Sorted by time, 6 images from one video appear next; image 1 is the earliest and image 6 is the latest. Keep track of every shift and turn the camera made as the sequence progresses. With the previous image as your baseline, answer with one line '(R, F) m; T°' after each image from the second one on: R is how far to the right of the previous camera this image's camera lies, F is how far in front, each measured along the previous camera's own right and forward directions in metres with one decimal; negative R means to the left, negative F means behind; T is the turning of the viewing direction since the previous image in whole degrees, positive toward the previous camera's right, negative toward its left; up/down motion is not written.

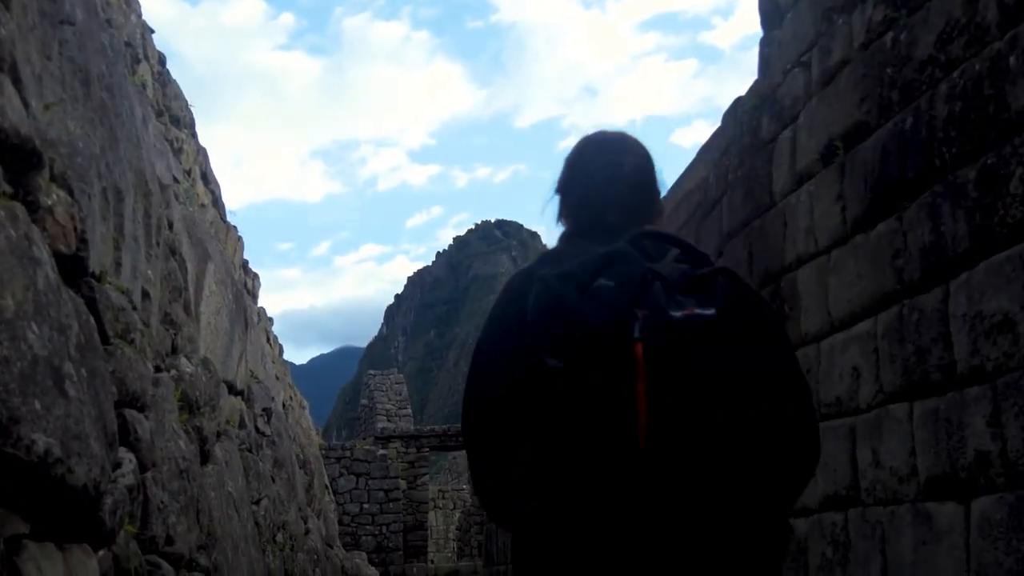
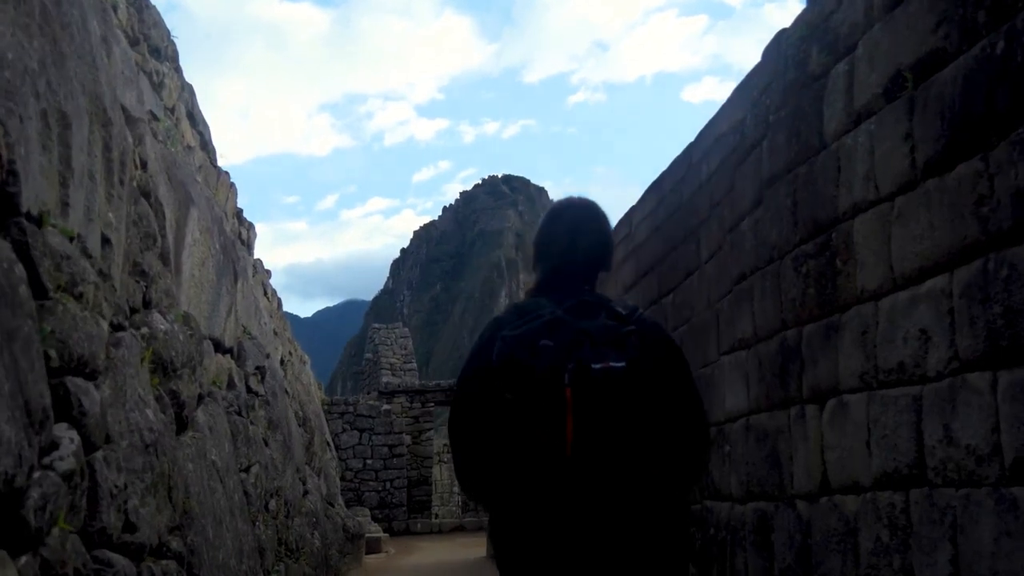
(0.0, +0.4) m; 0°
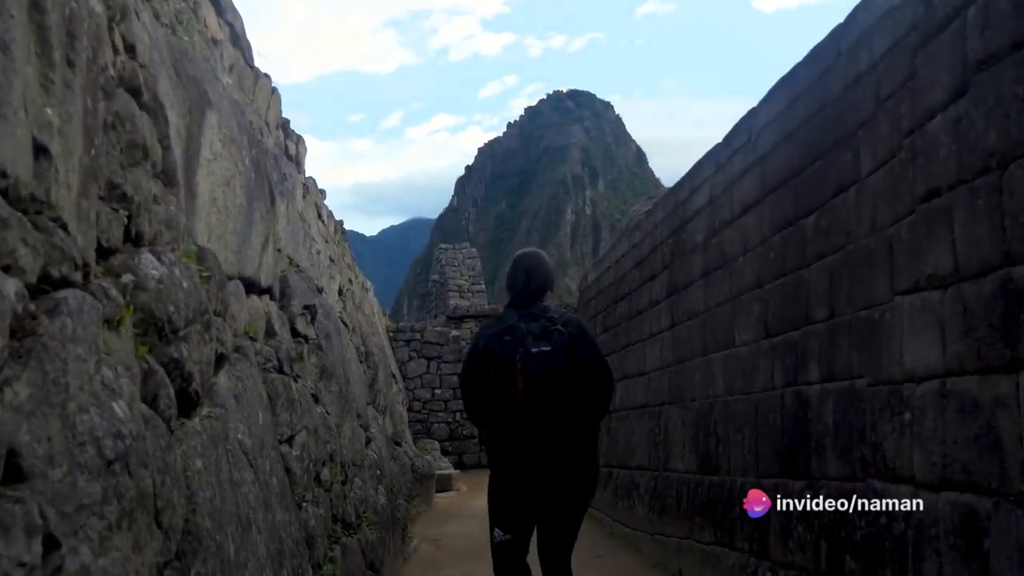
(-0.1, +1.0) m; -3°
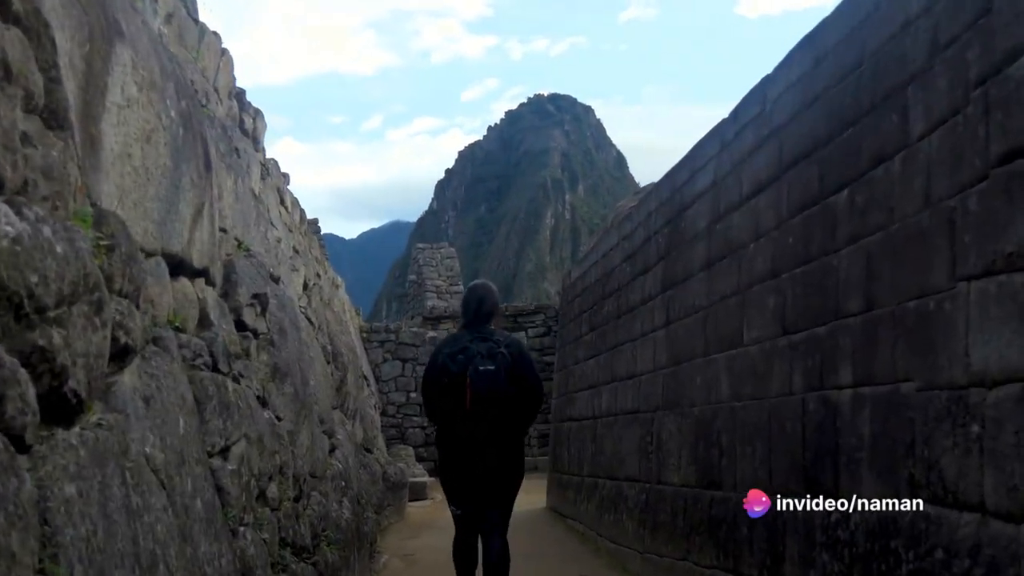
(0.0, +0.7) m; +1°
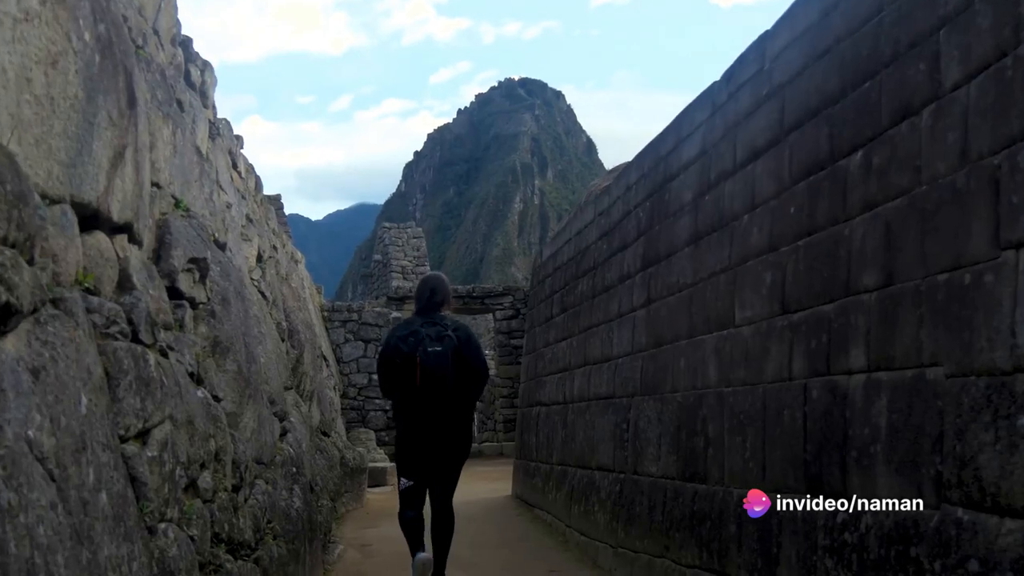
(0.0, +0.5) m; +2°
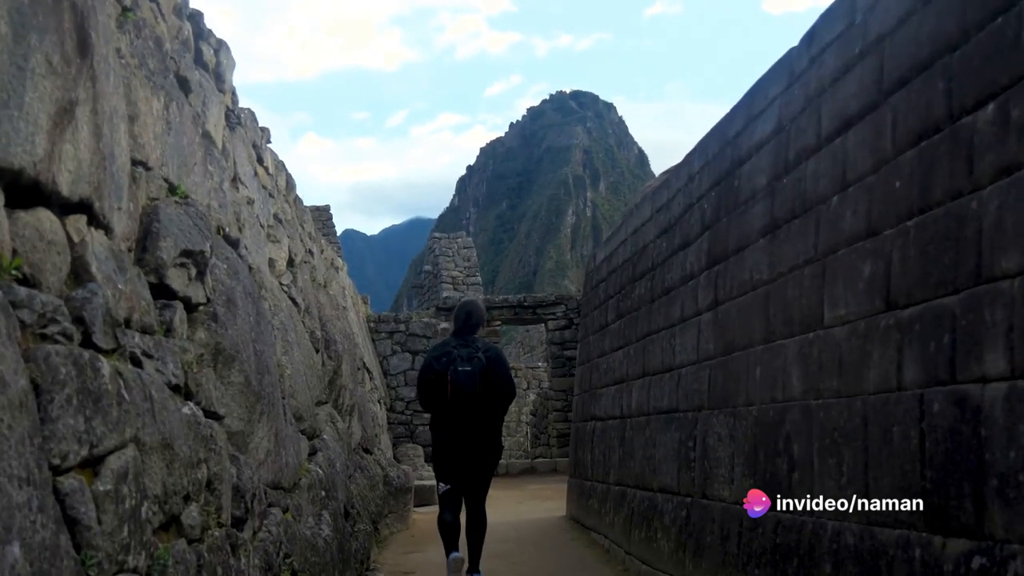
(0.0, +0.6) m; -3°
